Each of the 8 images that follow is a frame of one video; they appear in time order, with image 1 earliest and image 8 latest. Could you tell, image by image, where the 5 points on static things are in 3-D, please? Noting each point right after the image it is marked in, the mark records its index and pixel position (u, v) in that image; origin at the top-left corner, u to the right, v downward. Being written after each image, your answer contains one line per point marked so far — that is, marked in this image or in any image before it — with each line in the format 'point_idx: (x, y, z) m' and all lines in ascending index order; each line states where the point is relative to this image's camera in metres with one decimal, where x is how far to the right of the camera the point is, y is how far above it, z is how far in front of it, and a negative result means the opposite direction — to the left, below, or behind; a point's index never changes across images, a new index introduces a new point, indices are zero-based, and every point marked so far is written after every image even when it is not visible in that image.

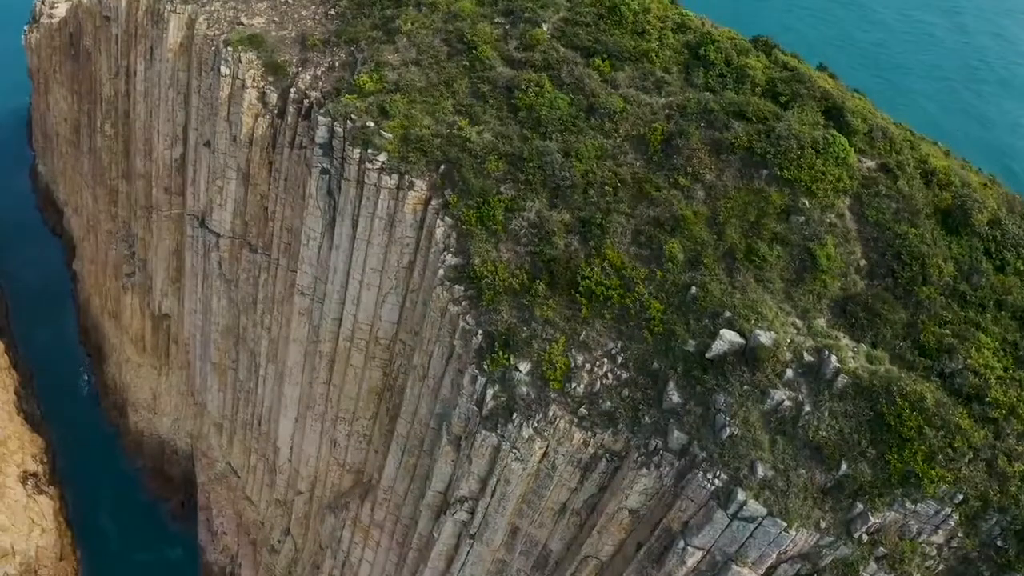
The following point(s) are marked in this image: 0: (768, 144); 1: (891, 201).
0: (+7.0, +3.9, +18.8) m
1: (+9.8, +2.2, +18.0) m
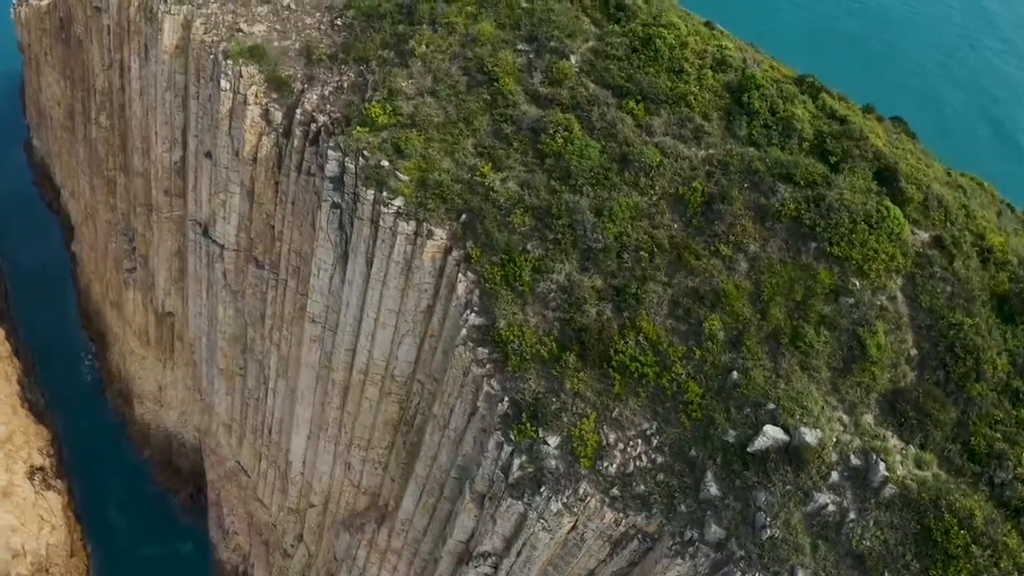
0: (+7.8, +1.8, +17.7) m
1: (+10.6, +0.1, +17.0) m
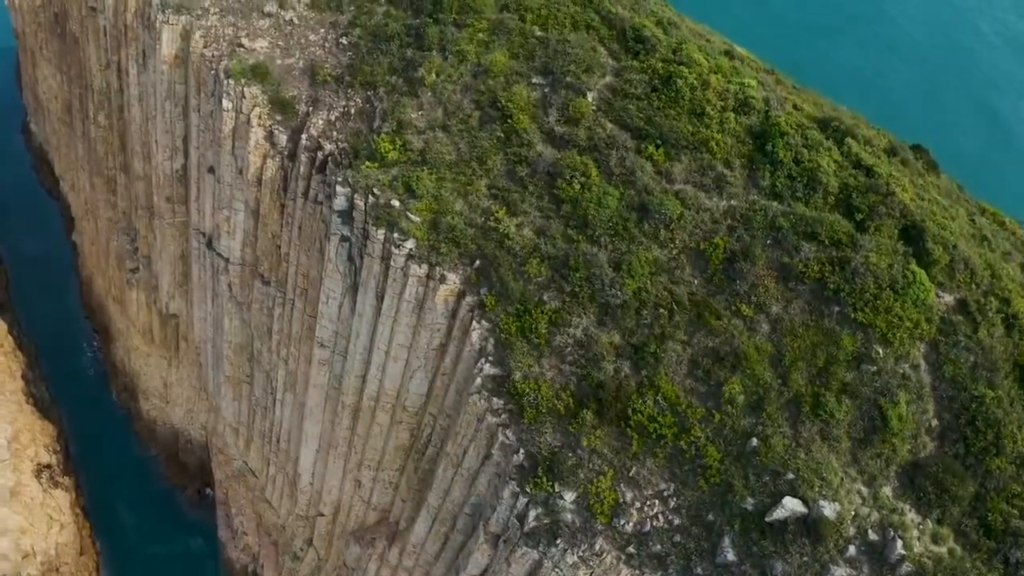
0: (+8.2, +0.2, +17.4) m
1: (+11.1, -1.6, +16.9) m
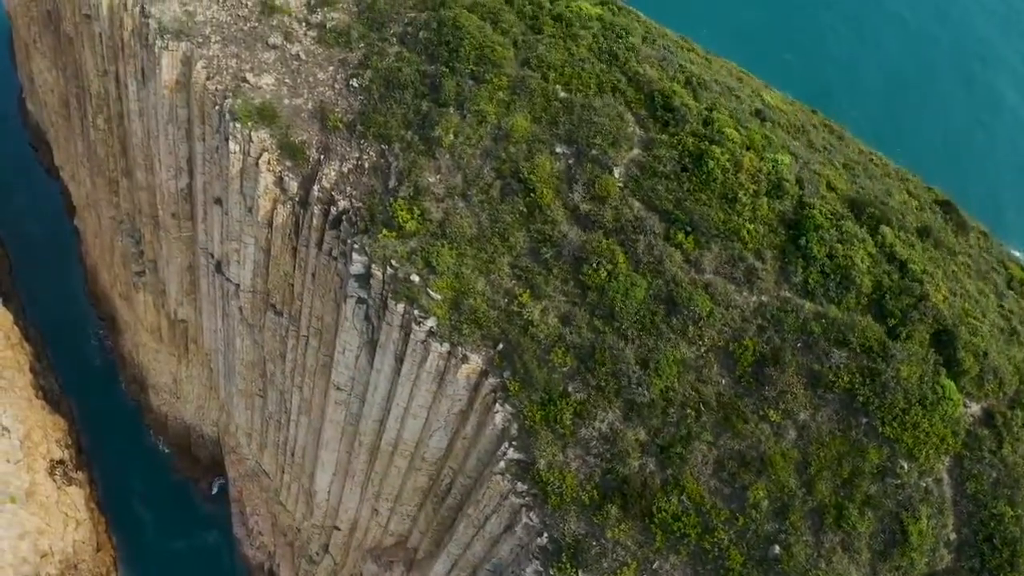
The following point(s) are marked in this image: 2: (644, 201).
0: (+8.9, -2.5, +17.4) m
1: (+11.8, -4.4, +17.0) m
2: (+3.8, +2.5, +19.9) m
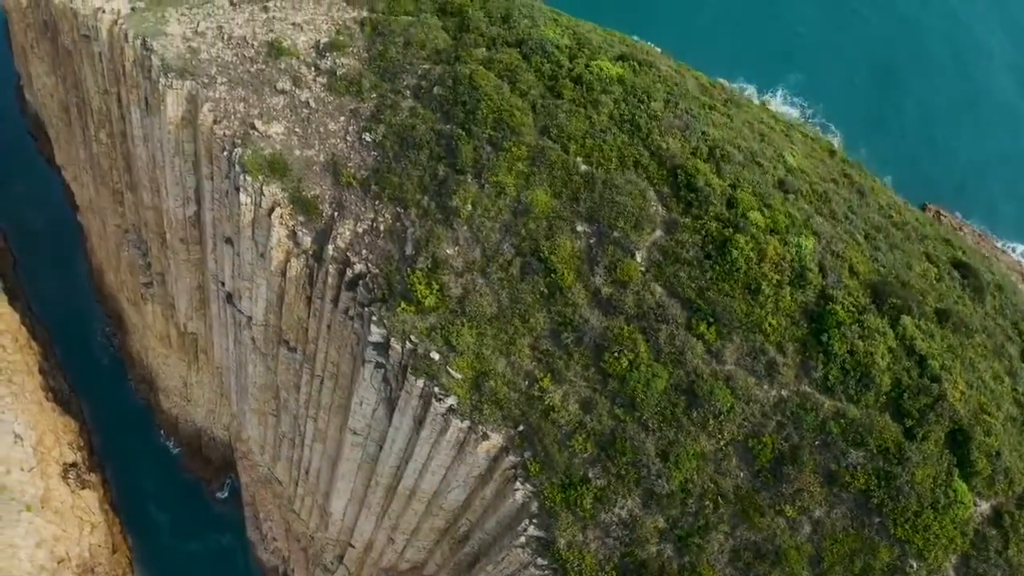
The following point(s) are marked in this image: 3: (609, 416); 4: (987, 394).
0: (+9.6, -5.2, +17.8) m
1: (+12.4, -7.1, +17.7) m
2: (+4.4, 0.0, +19.8) m
3: (+2.7, -3.6, +19.6) m
4: (+13.1, -3.0, +19.2) m
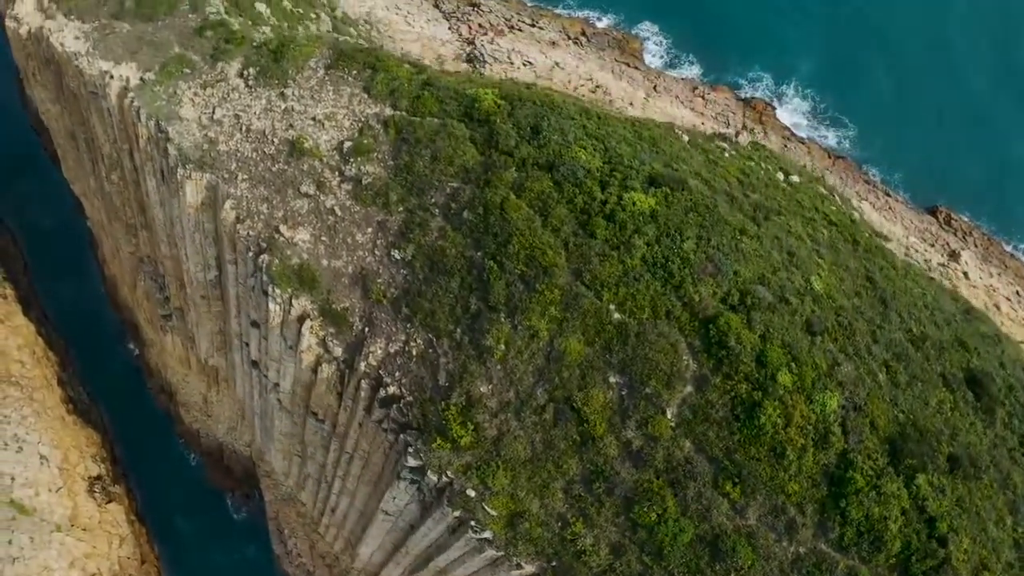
0: (+10.6, -10.1, +19.5) m
1: (+13.5, -12.0, +19.7) m
2: (+5.4, -4.7, +20.7) m
3: (+3.8, -8.3, +21.0) m
4: (+14.2, -7.7, +20.6) m
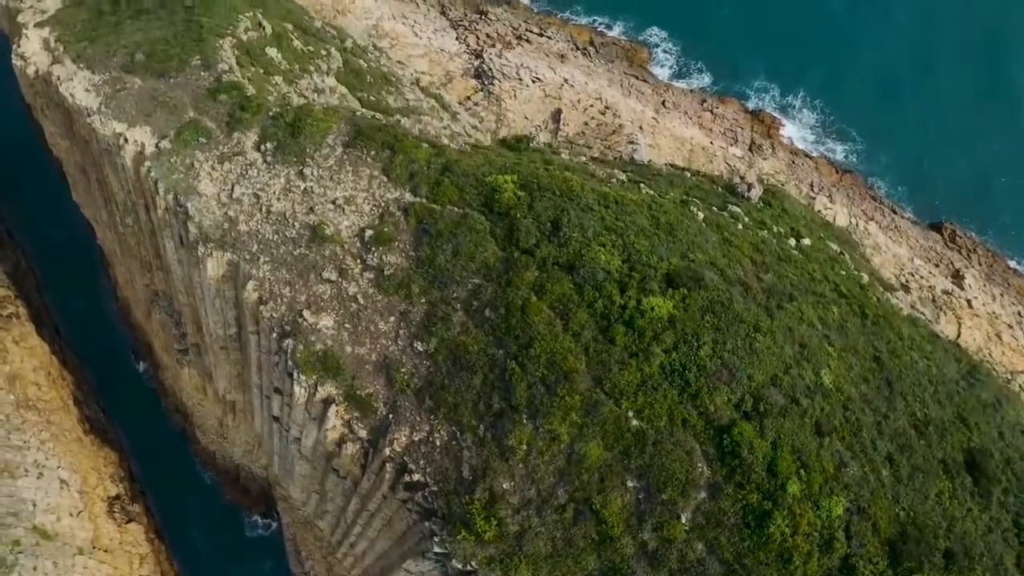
0: (+11.3, -13.7, +21.2) m
1: (+14.2, -15.6, +21.6) m
2: (+6.1, -8.2, +21.9) m
3: (+4.5, -11.8, +22.5) m
4: (+14.9, -11.2, +22.1) m
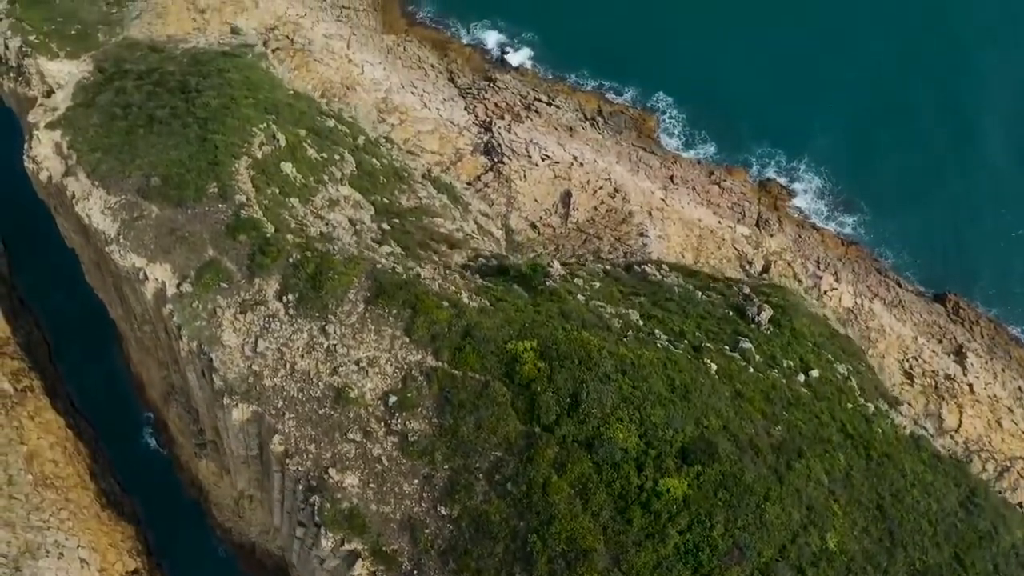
0: (+12.1, -20.1, +22.8) m
1: (+14.9, -22.0, +23.3) m
2: (+6.9, -14.5, +23.2) m
3: (+5.2, -18.0, +24.0) m
4: (+15.6, -17.6, +23.7) m
